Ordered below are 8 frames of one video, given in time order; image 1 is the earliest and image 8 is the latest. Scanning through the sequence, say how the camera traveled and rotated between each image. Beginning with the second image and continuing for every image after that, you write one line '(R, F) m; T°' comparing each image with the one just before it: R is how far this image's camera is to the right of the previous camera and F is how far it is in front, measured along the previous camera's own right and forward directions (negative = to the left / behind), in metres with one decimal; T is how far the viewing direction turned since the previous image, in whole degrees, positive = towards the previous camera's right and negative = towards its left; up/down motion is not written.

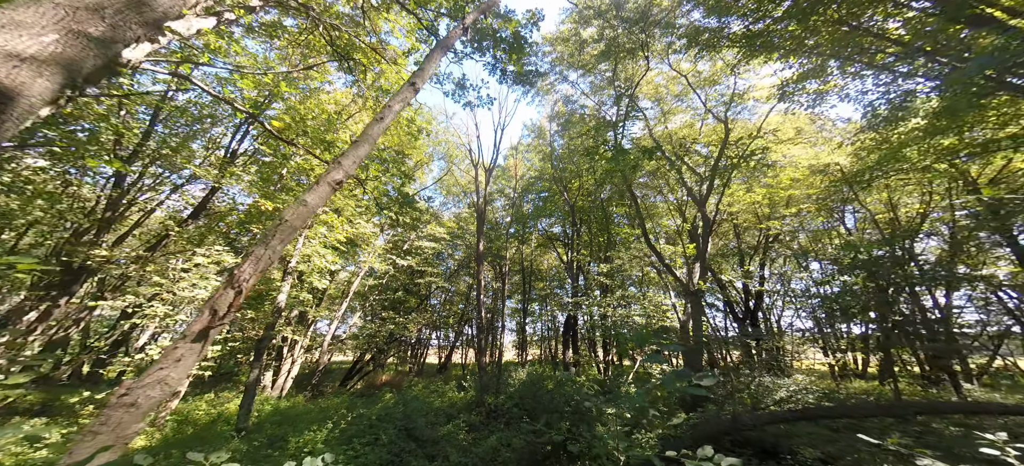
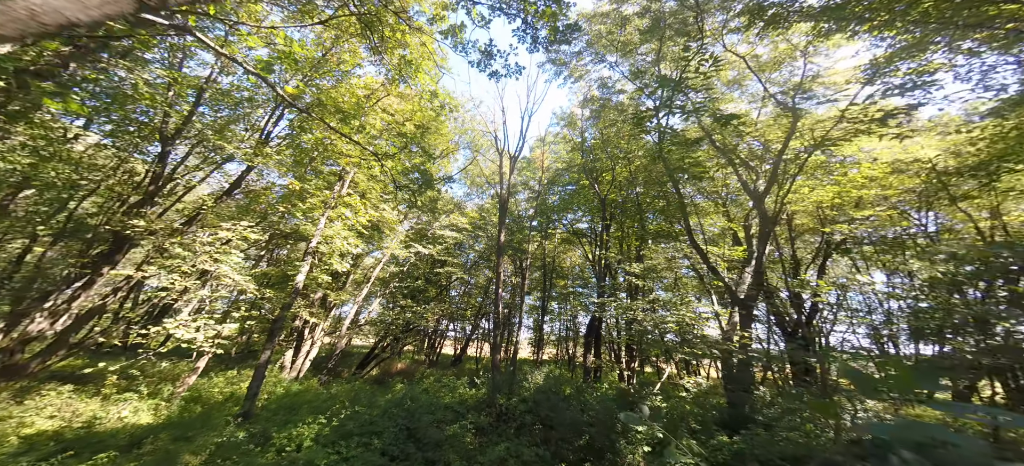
(0.0, +0.6) m; -4°
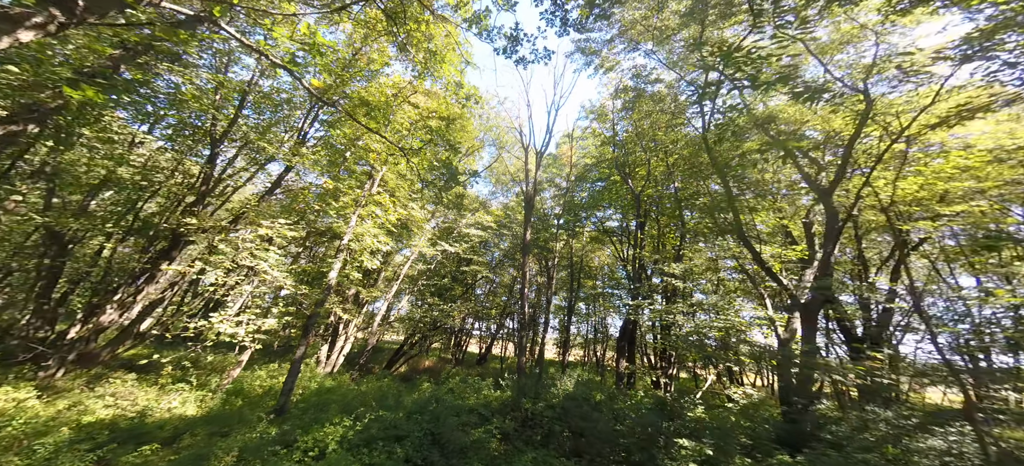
(-0.1, +0.3) m; -4°
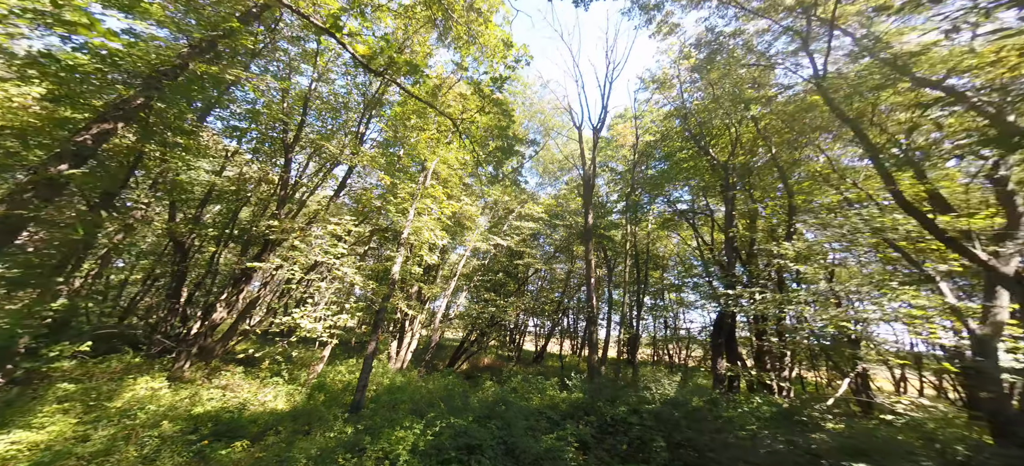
(-0.3, +0.6) m; -9°
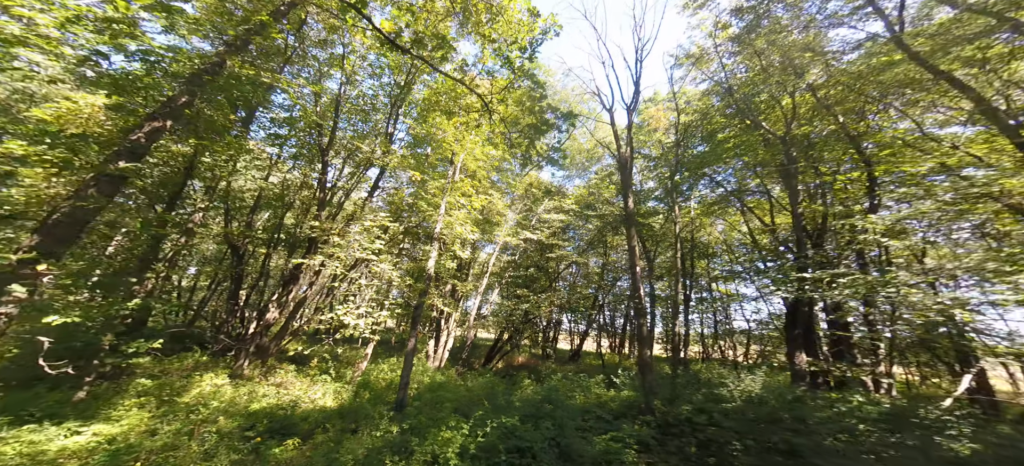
(-0.2, +0.3) m; -5°
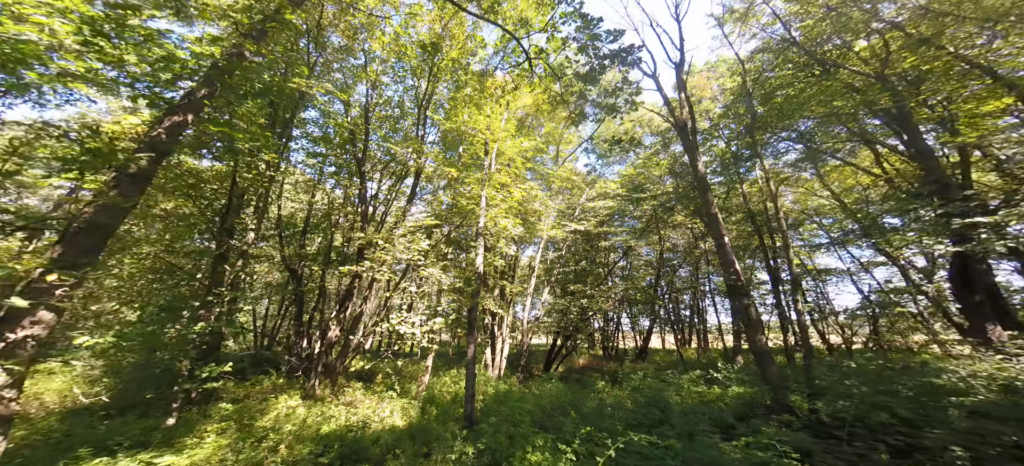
(-0.4, +0.8) m; -7°
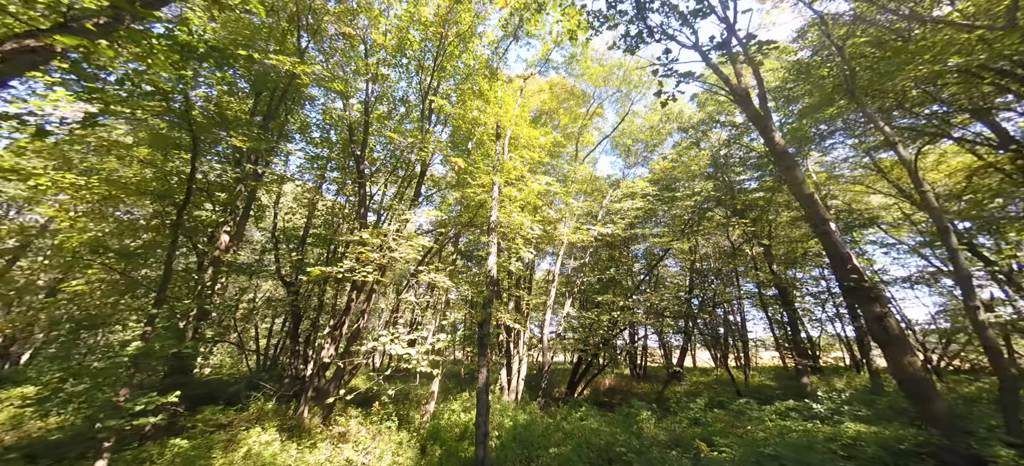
(-0.1, +1.5) m; -3°
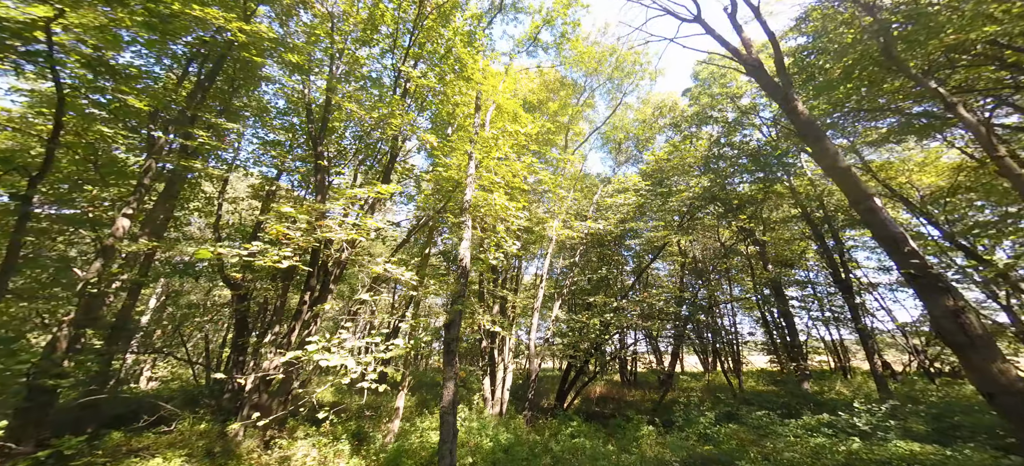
(+0.1, +1.1) m; +2°
